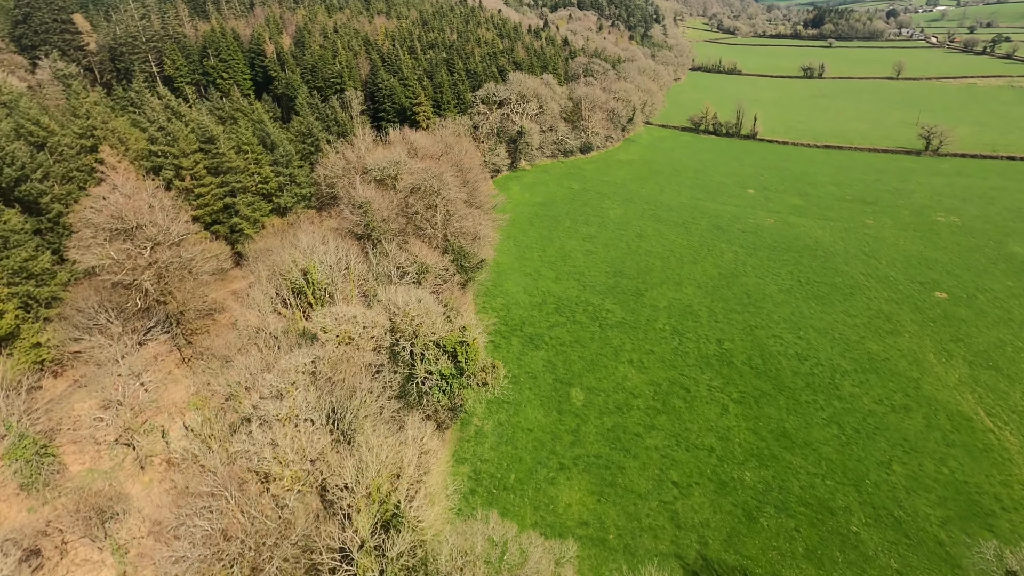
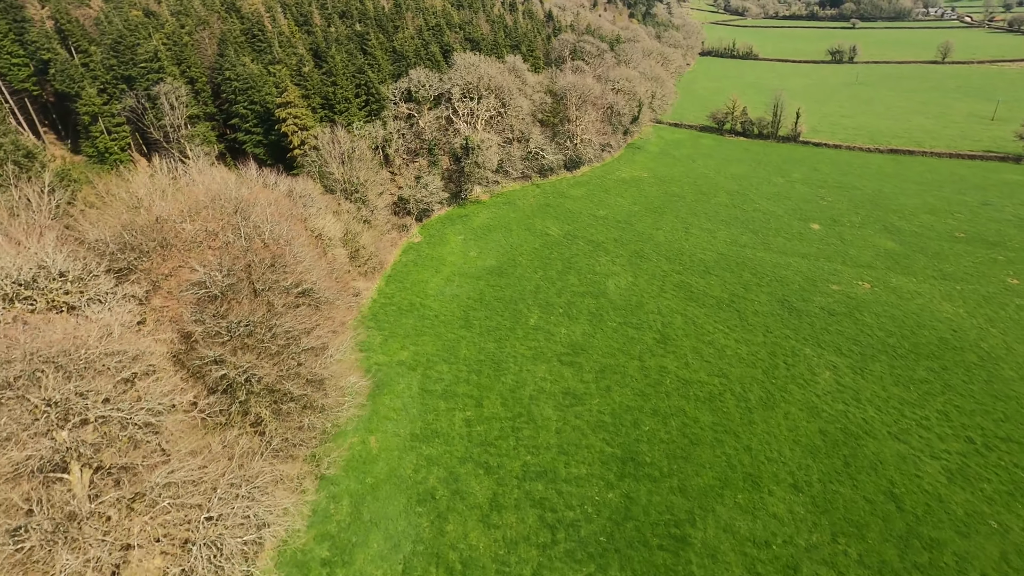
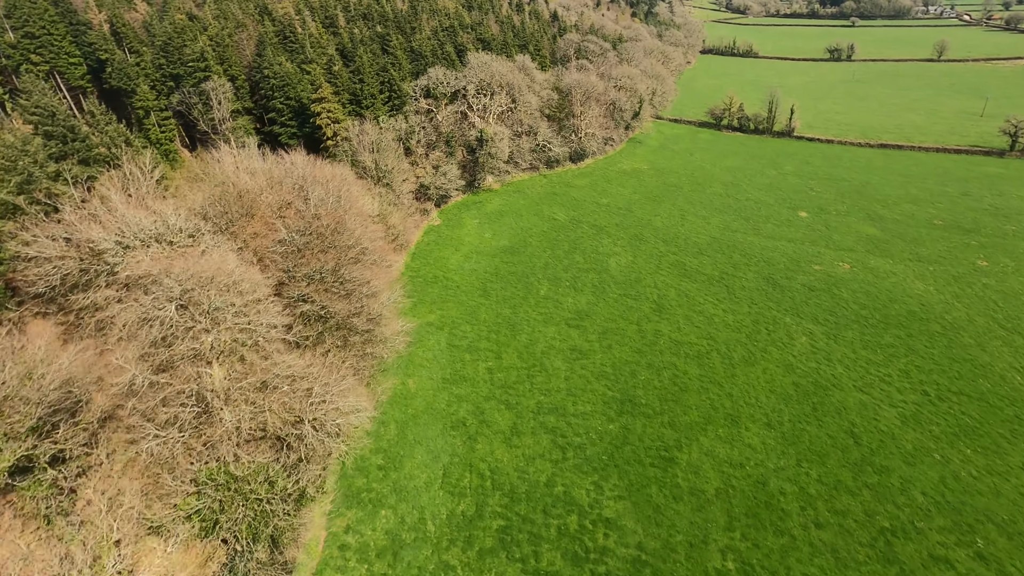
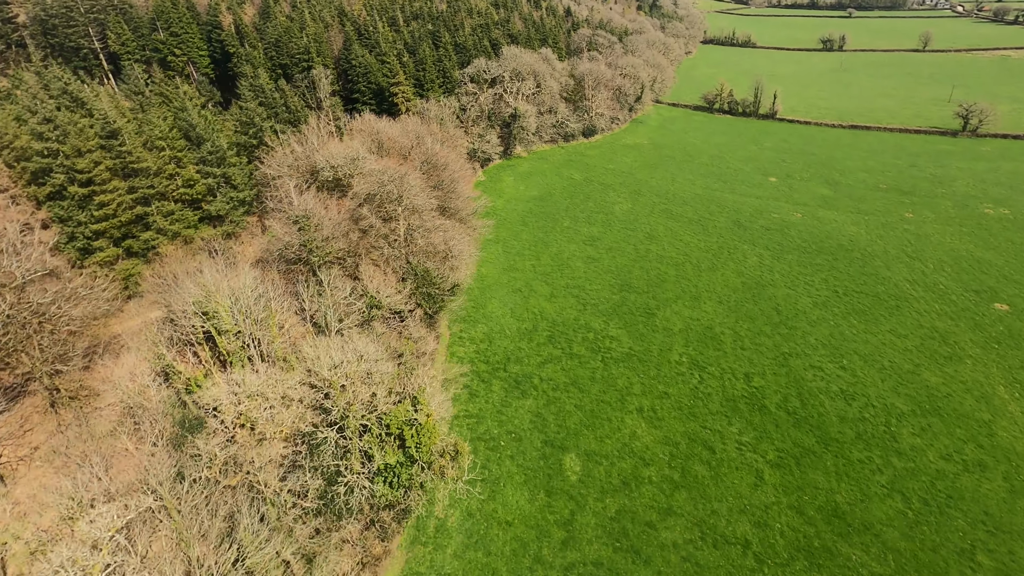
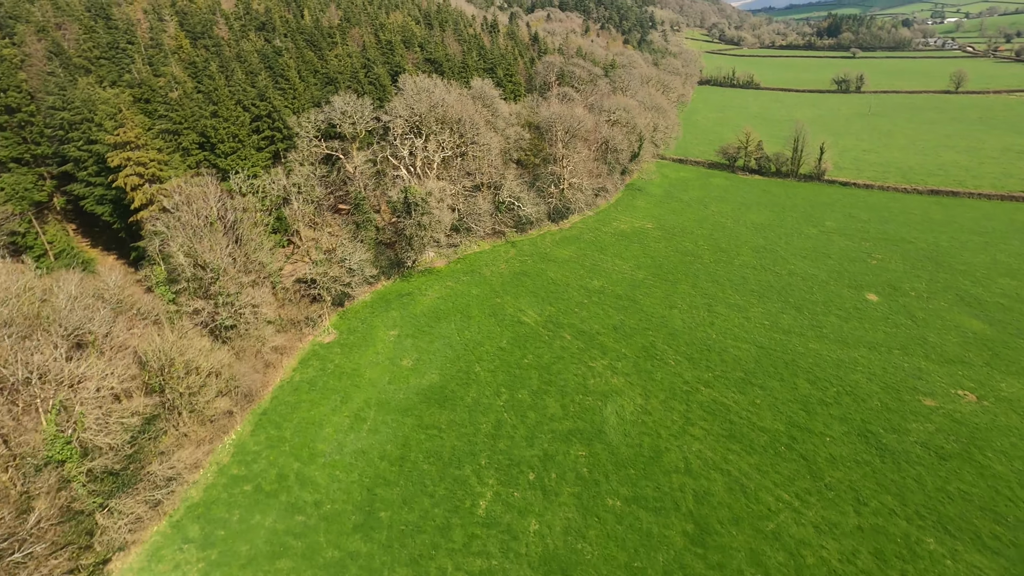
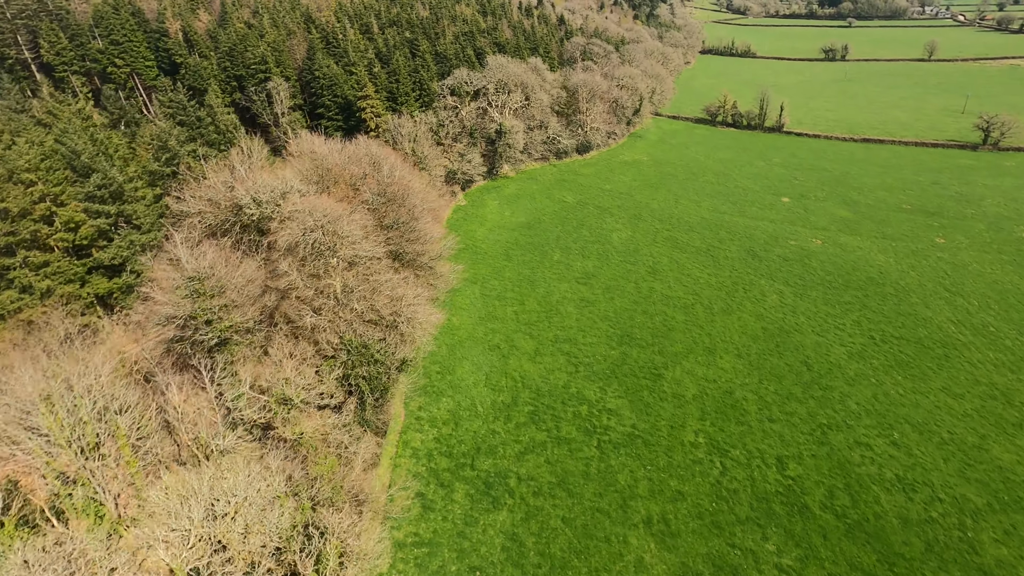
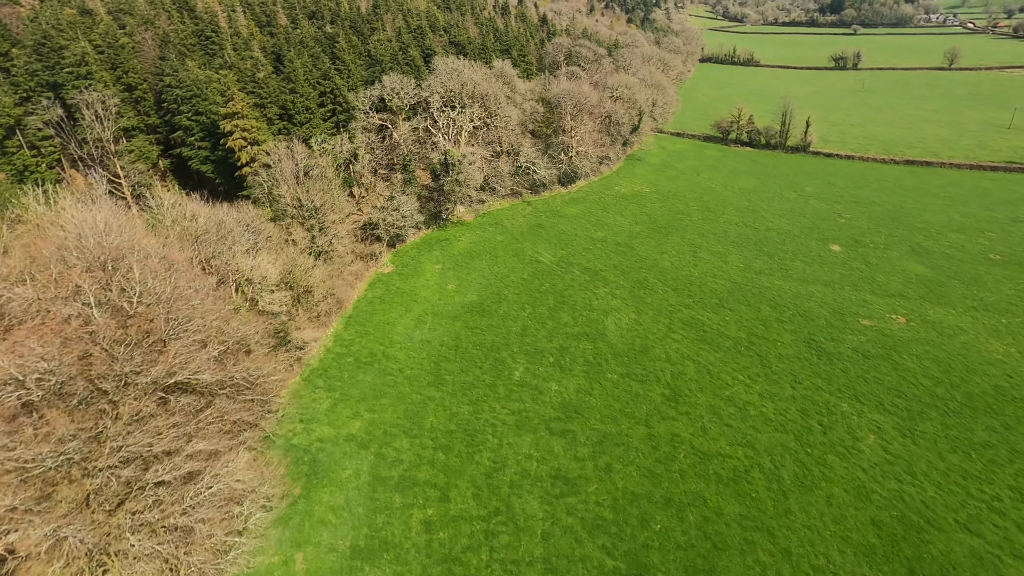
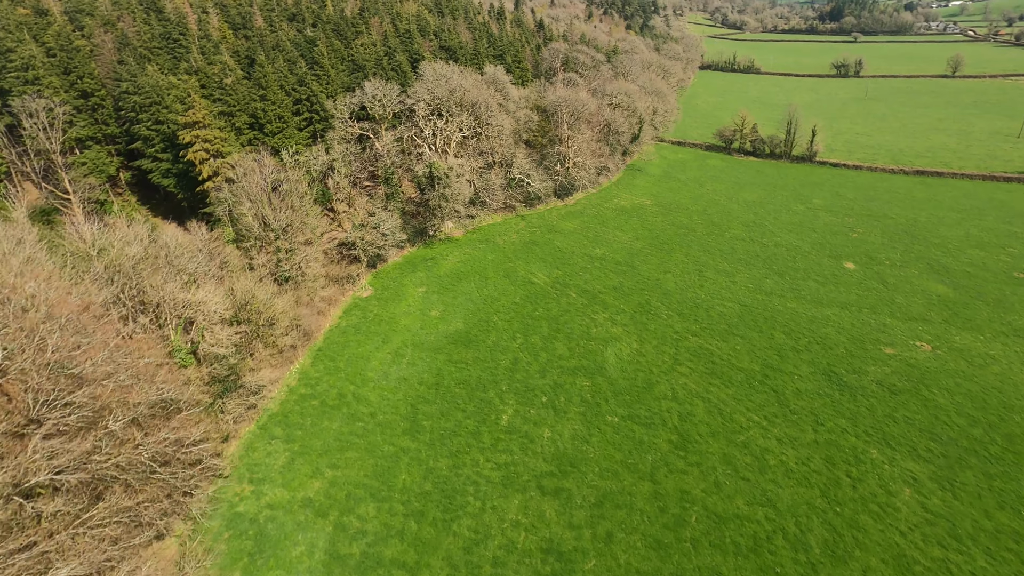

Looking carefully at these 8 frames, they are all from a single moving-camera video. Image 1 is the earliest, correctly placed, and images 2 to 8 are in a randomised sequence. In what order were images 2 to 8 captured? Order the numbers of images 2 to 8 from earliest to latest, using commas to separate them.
4, 6, 3, 2, 7, 8, 5
